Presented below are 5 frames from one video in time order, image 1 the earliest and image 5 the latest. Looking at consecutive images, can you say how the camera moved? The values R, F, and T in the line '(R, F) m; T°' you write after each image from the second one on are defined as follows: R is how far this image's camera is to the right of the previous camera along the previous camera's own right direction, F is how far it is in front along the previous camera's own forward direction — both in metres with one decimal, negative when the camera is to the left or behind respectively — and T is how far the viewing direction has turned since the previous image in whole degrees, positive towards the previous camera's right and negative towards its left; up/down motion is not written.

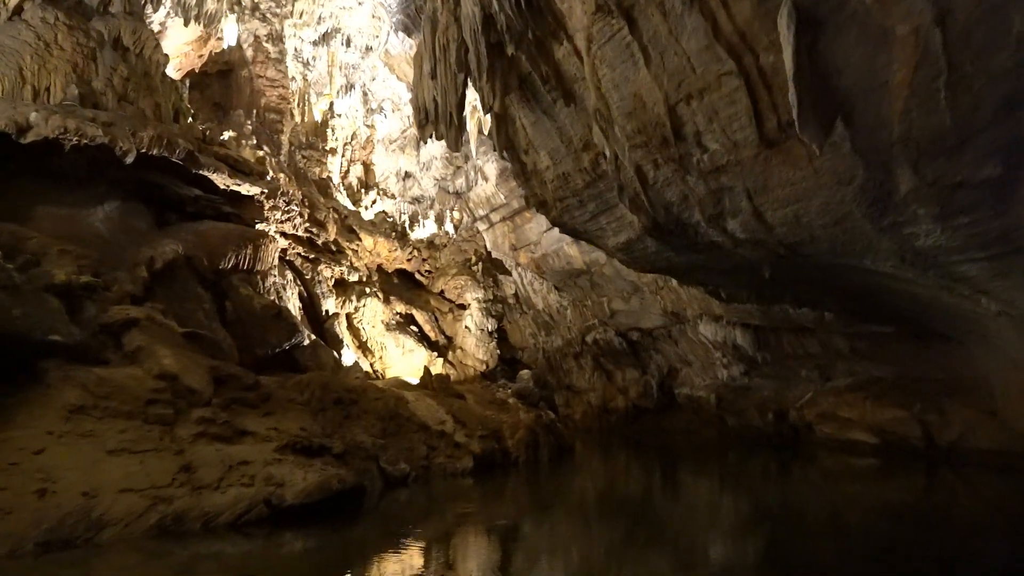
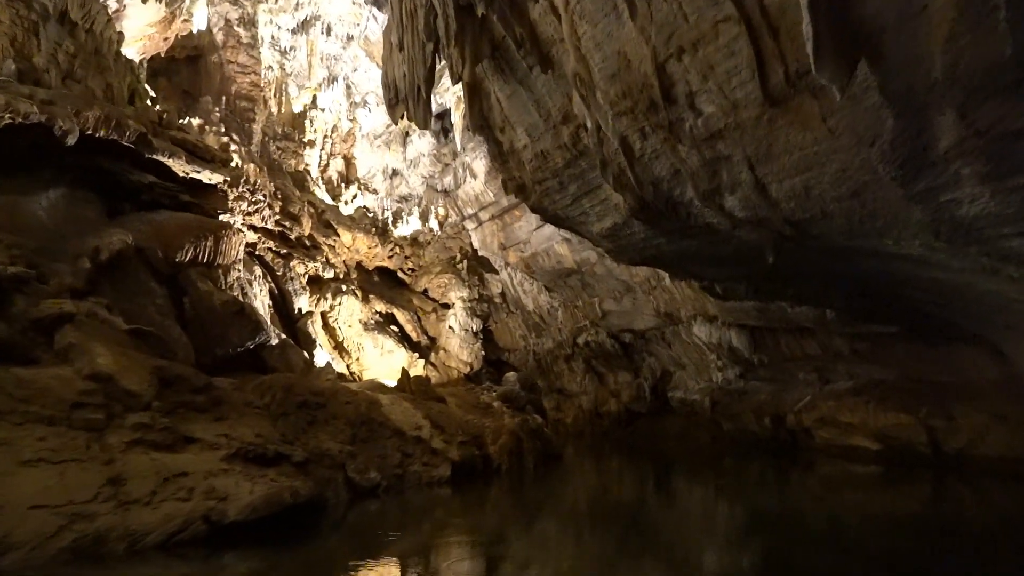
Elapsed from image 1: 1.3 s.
(+0.2, +0.5) m; 0°
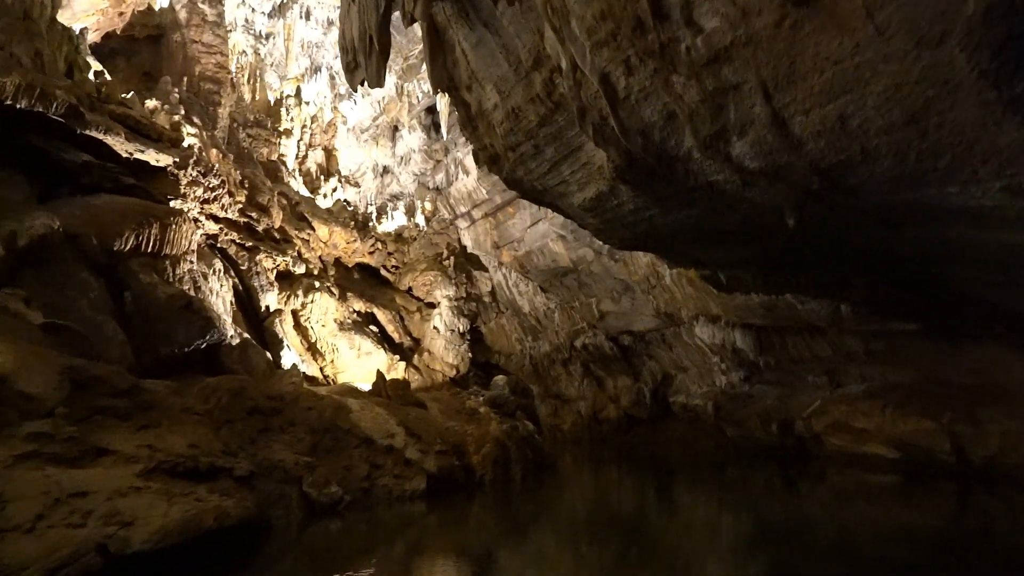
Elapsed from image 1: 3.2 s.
(+0.2, +0.7) m; 0°
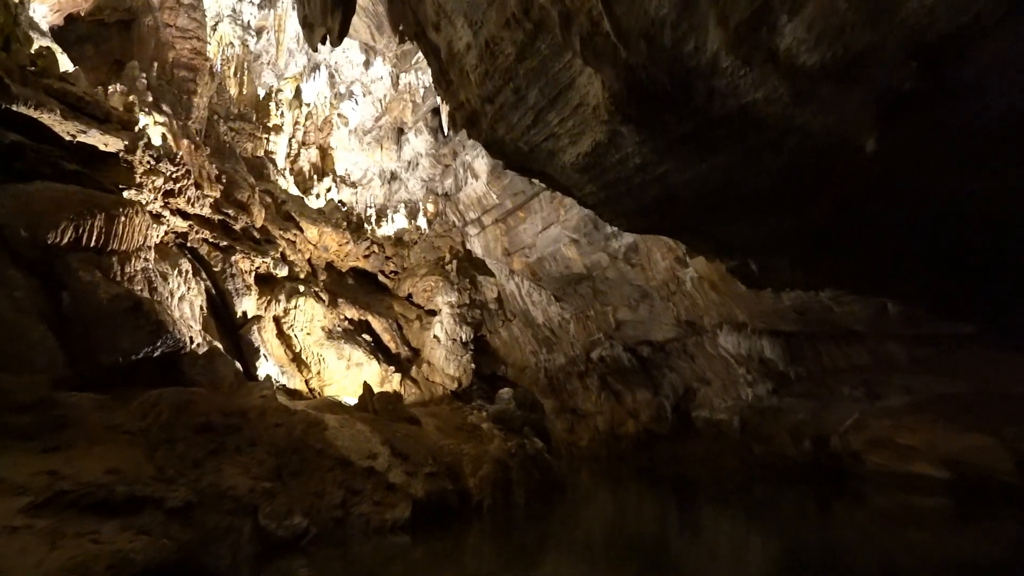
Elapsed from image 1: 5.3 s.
(+0.2, +0.9) m; -2°
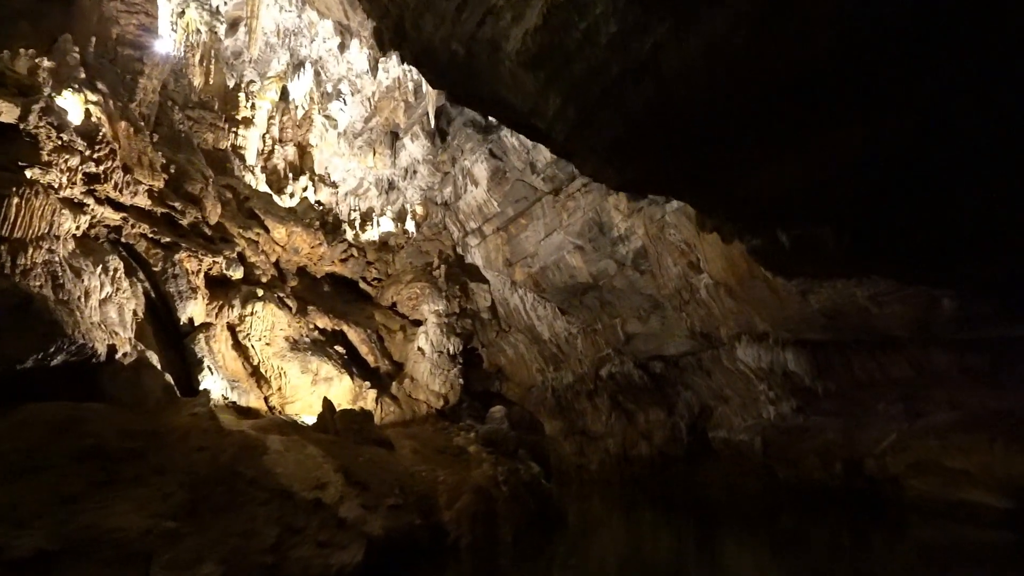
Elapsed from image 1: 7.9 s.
(+0.3, +1.0) m; -1°
